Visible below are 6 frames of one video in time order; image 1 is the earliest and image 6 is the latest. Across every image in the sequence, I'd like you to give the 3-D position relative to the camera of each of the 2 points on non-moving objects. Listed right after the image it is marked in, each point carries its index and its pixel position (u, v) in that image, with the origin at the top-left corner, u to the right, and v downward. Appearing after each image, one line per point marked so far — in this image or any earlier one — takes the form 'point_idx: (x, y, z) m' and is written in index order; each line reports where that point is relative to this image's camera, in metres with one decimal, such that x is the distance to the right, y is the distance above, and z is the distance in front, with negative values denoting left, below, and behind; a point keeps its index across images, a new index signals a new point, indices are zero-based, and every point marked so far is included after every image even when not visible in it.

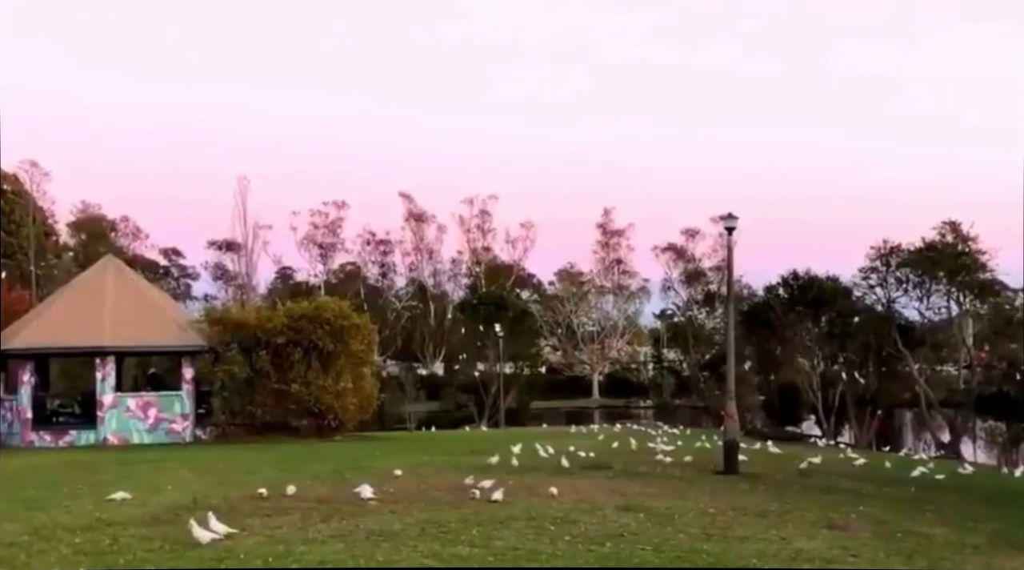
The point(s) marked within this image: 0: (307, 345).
0: (-1.8, -0.5, +9.0) m
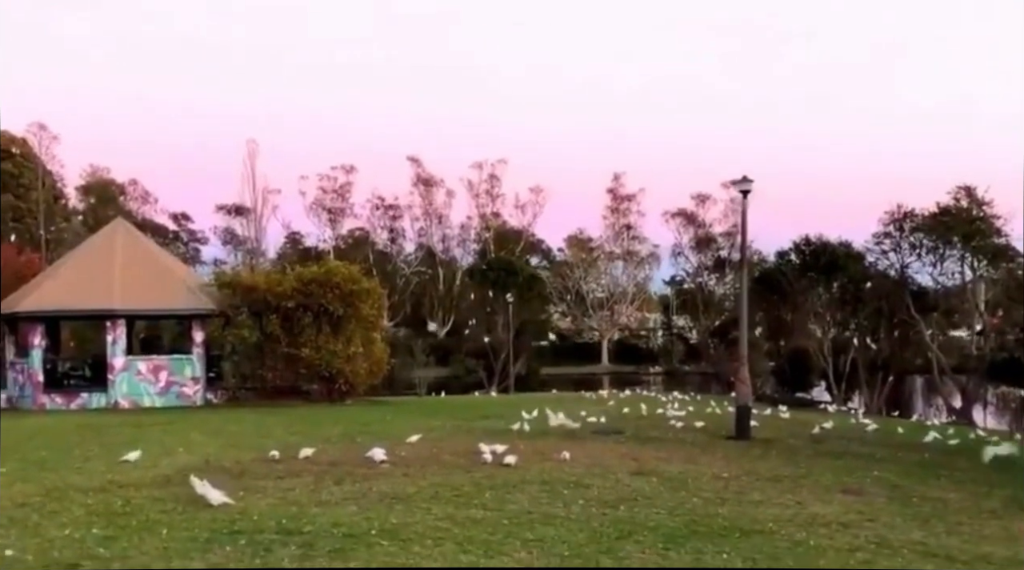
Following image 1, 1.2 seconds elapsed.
0: (-1.7, -0.2, +9.0) m
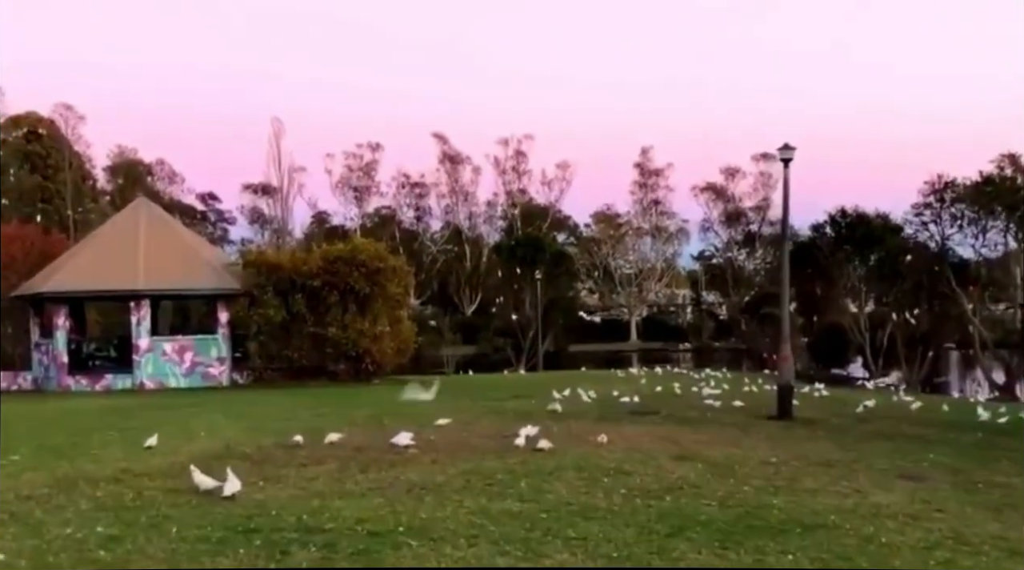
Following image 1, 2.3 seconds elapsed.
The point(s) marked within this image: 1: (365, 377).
0: (-1.5, 0.0, +8.7) m
1: (-1.4, -0.8, +9.2) m
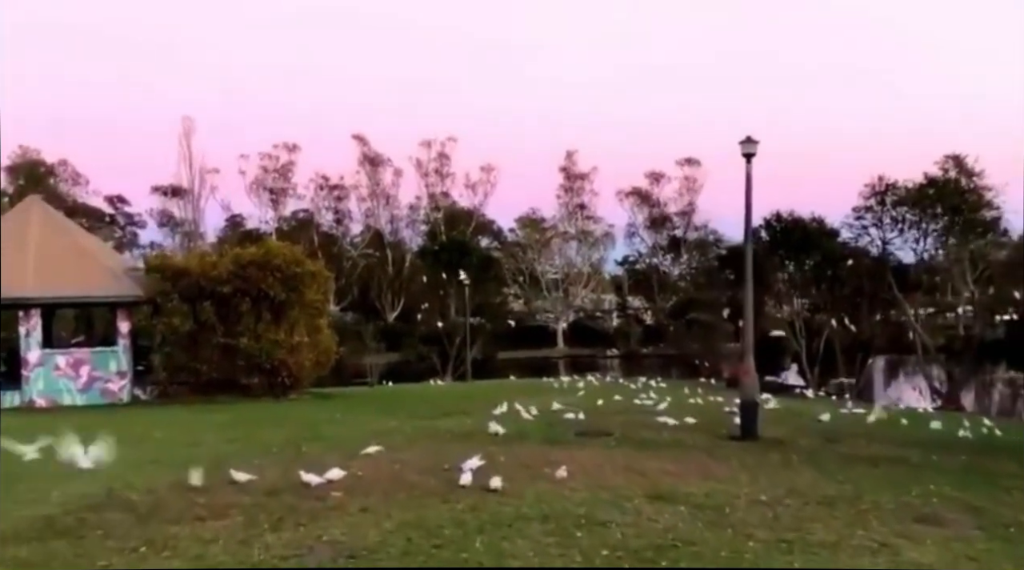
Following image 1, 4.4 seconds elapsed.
0: (-1.9, -0.1, +7.5) m
1: (-1.9, -0.9, +8.1) m
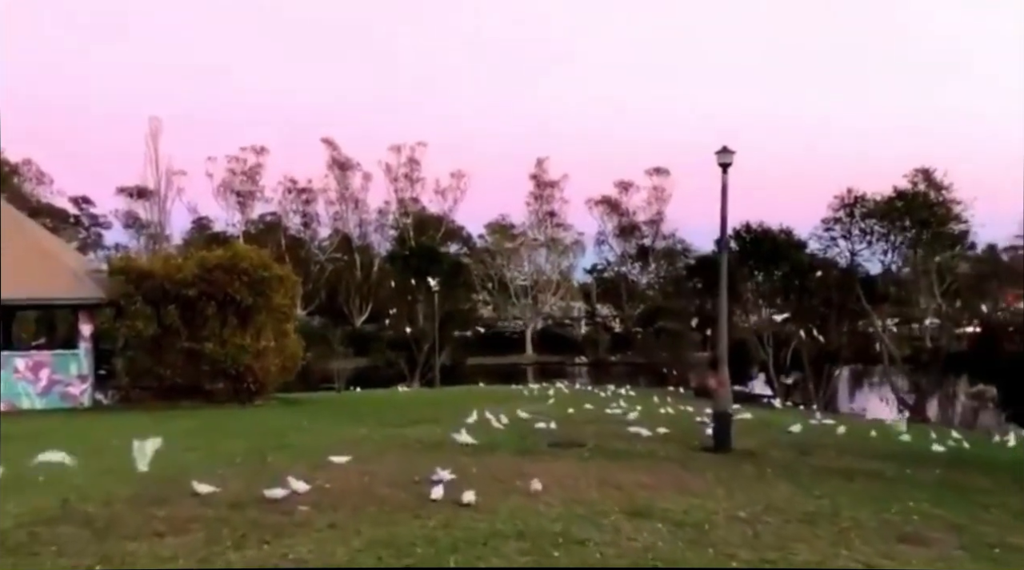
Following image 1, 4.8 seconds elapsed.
0: (-2.1, -0.1, +7.4) m
1: (-2.1, -0.9, +7.9) m
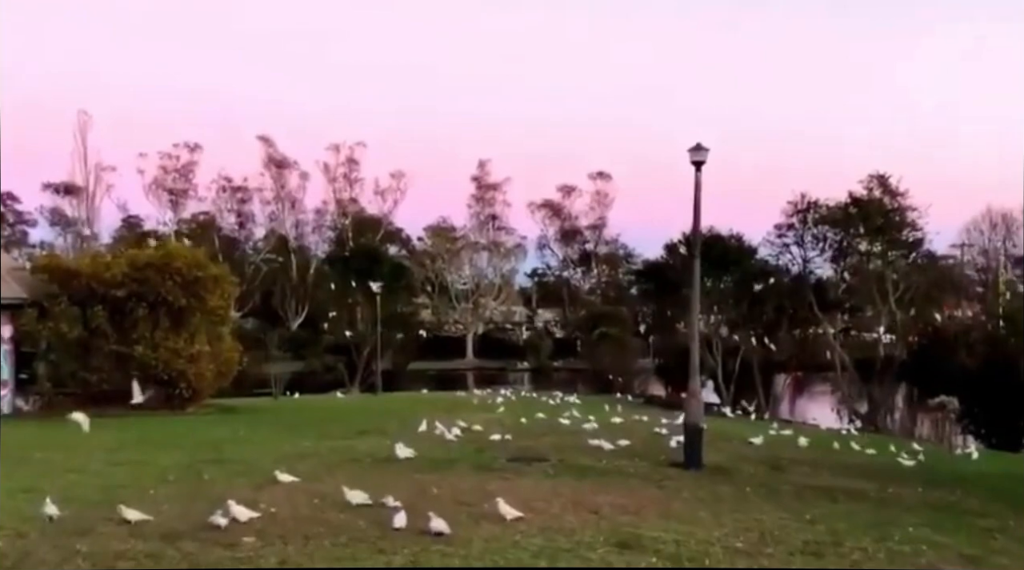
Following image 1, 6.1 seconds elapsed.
0: (-2.4, -0.1, +6.7) m
1: (-2.4, -0.9, +7.2) m
